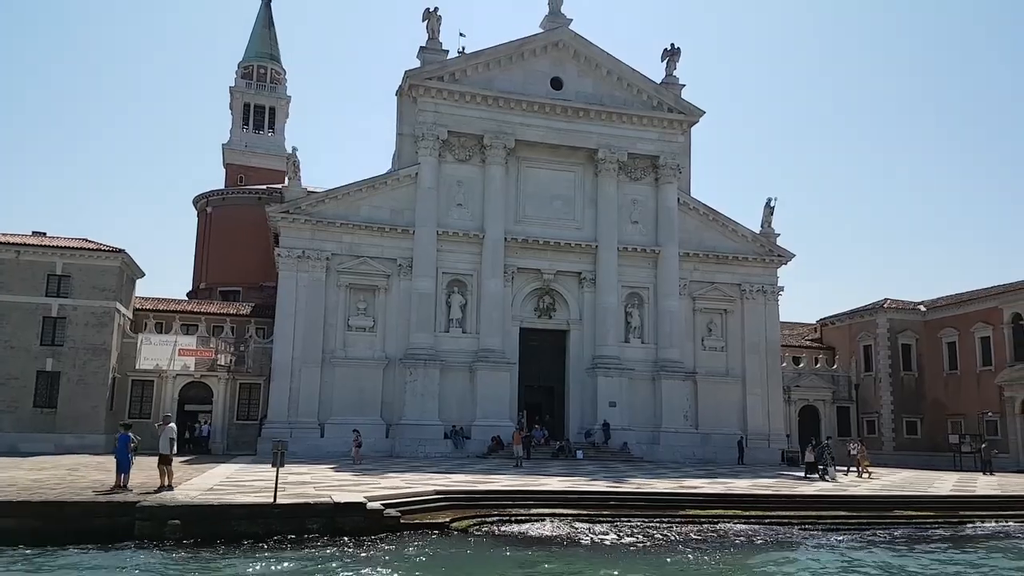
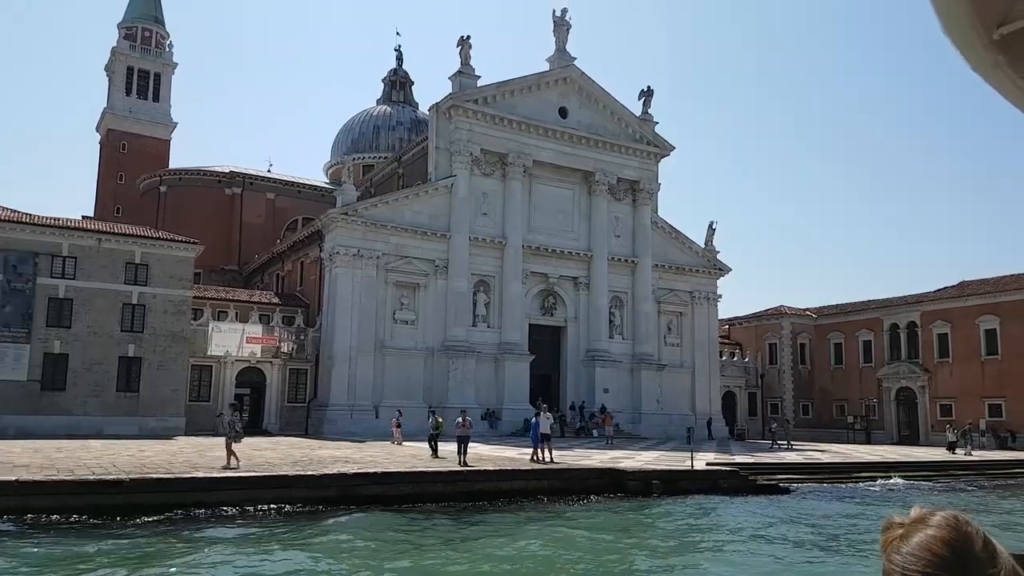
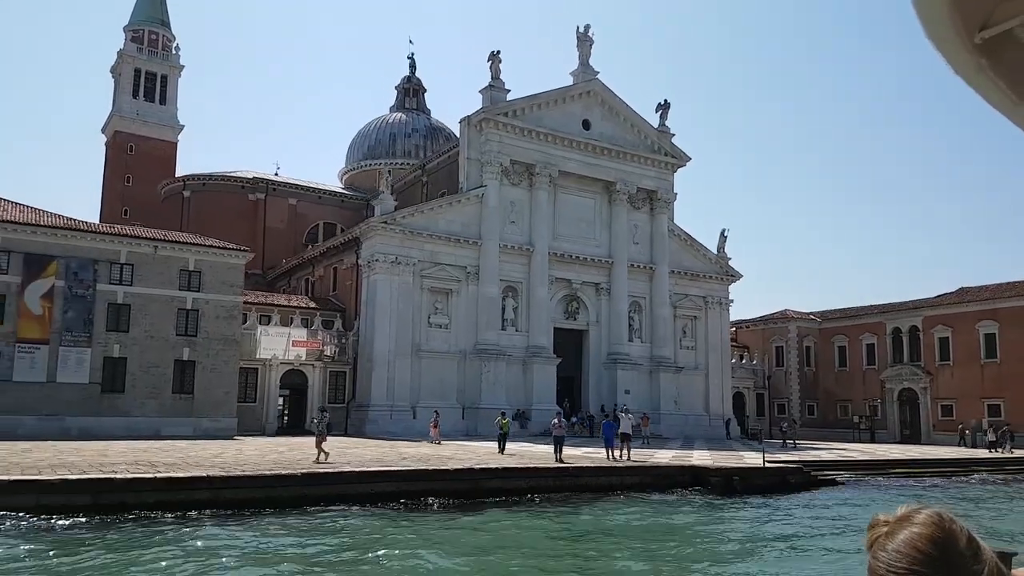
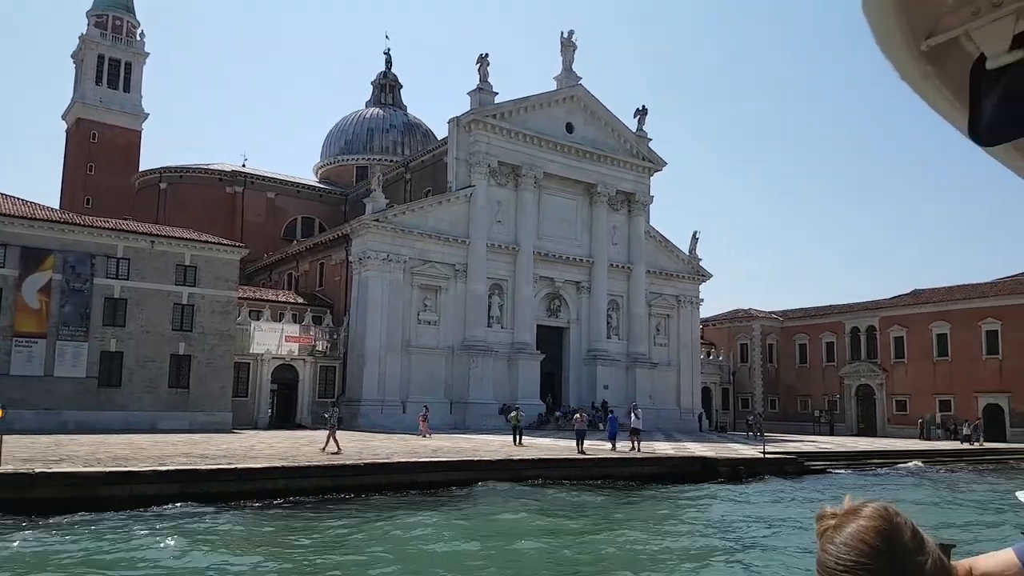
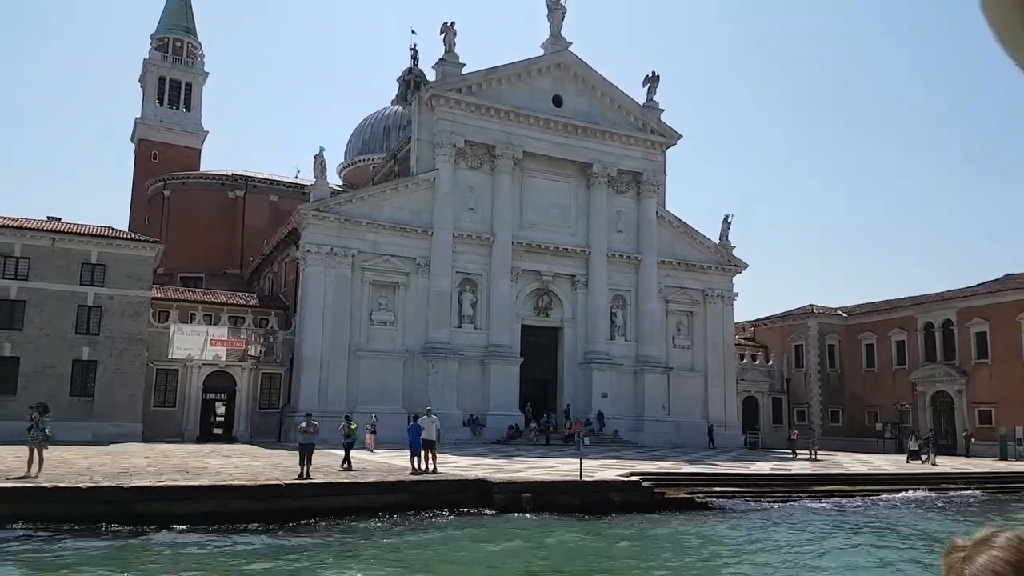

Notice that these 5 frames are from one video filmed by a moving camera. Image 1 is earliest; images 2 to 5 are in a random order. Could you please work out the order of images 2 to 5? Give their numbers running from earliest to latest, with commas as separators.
5, 2, 3, 4
